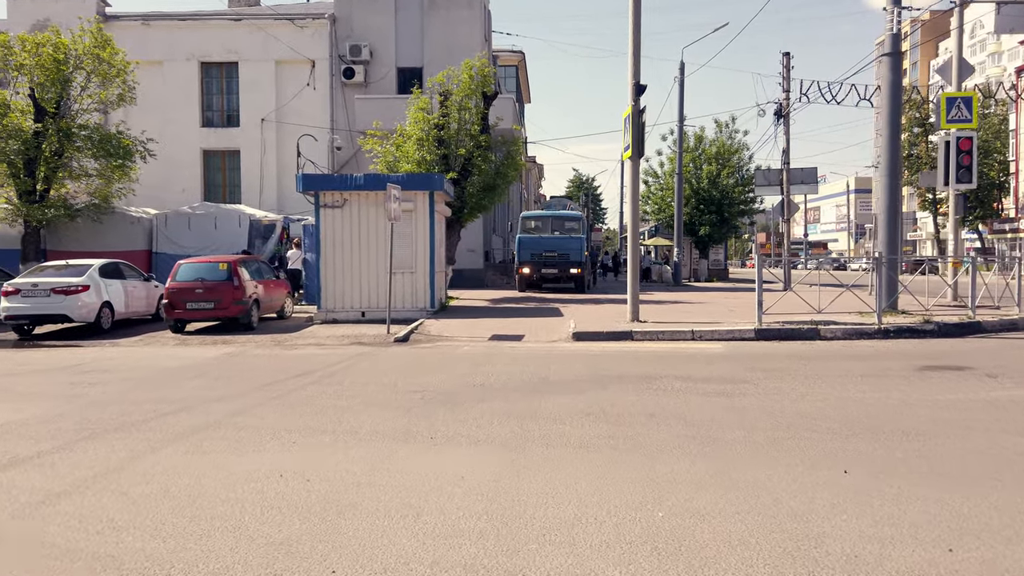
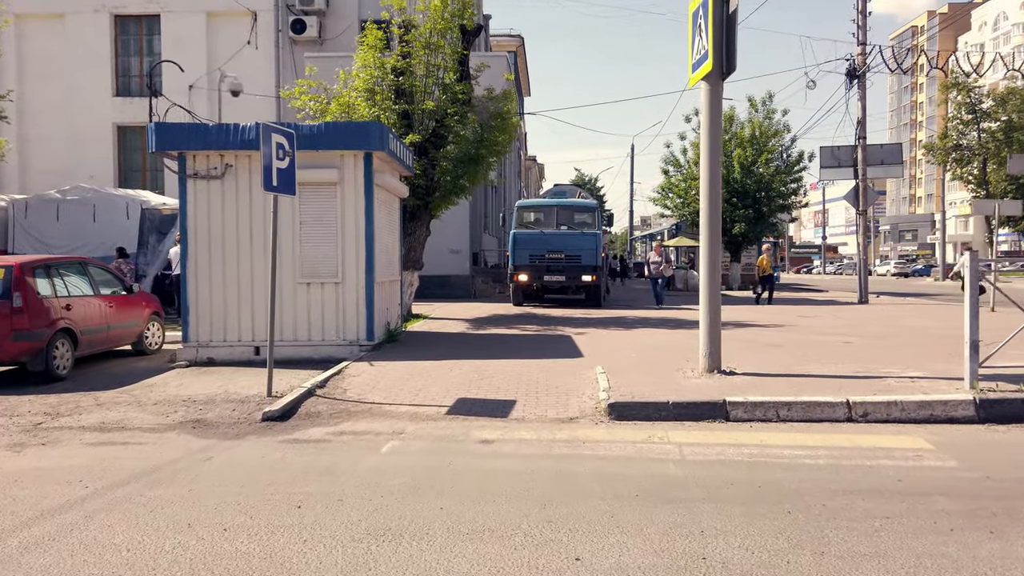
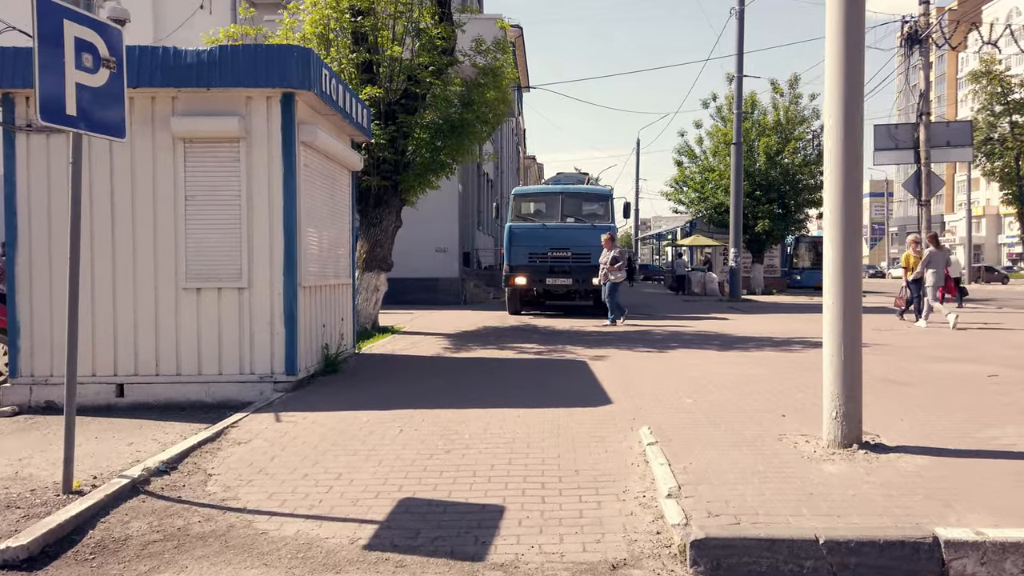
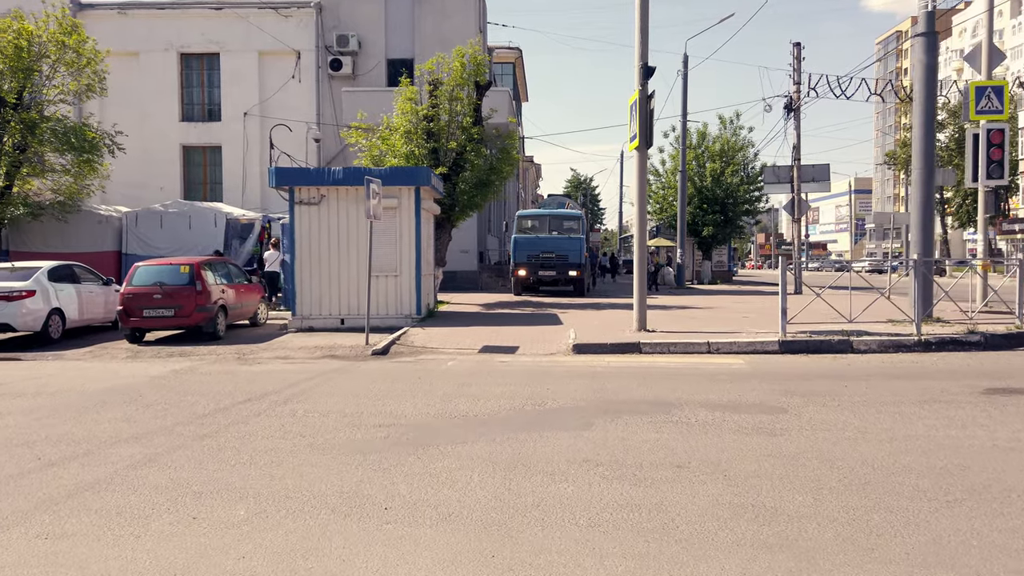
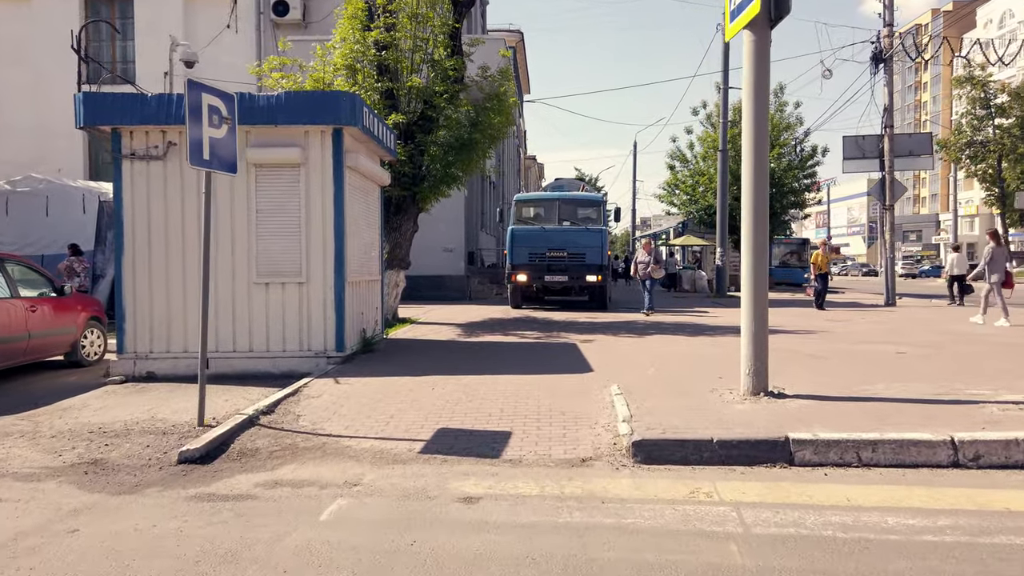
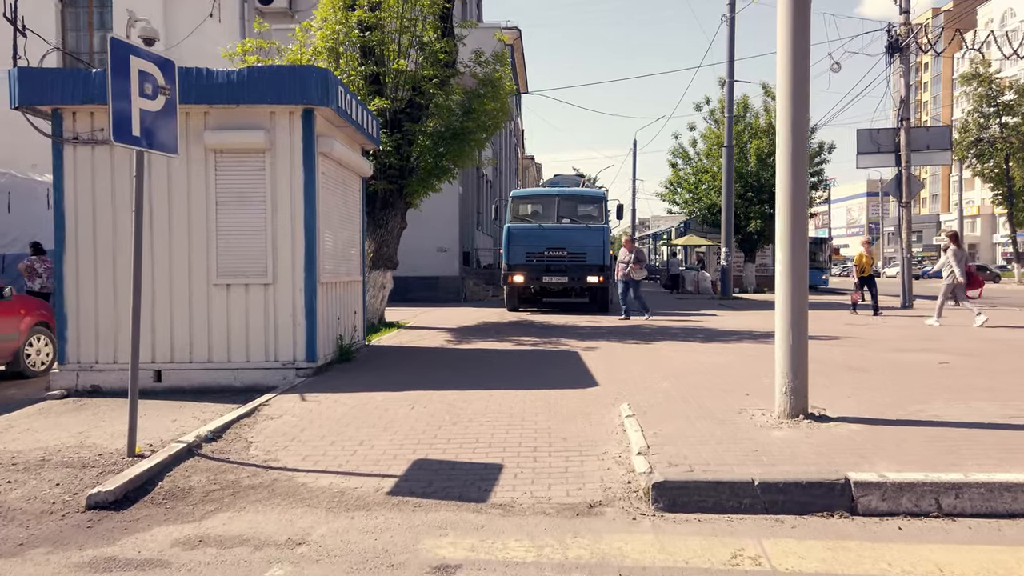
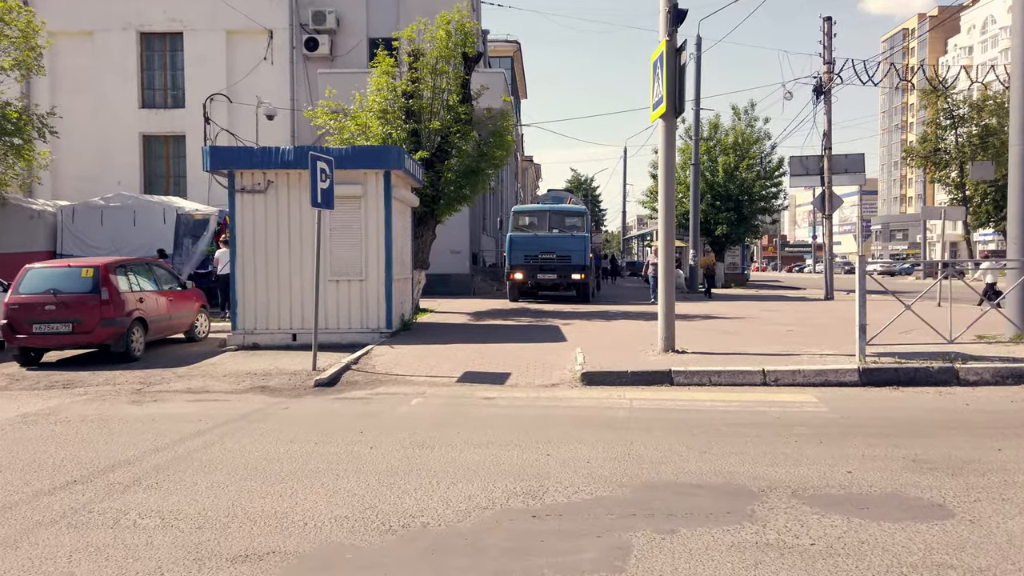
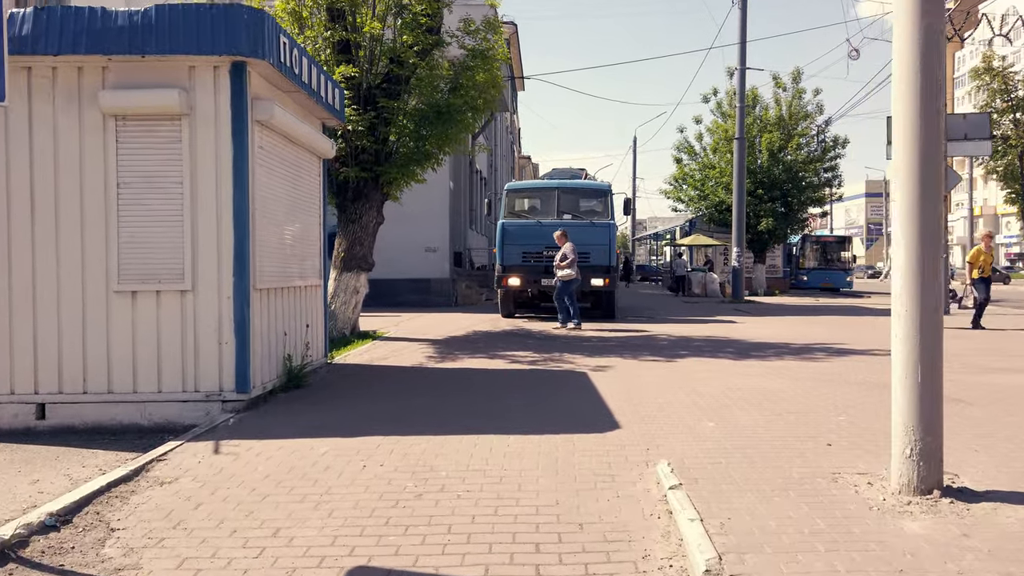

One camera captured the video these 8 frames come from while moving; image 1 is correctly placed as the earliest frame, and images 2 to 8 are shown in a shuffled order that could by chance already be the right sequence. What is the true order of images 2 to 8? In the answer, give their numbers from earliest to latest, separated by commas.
4, 7, 2, 5, 6, 3, 8
